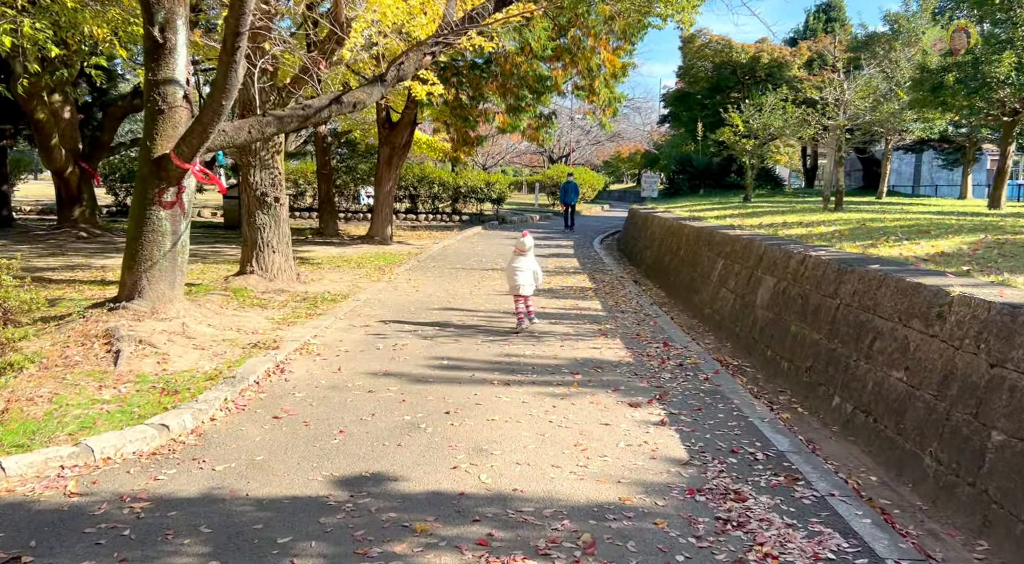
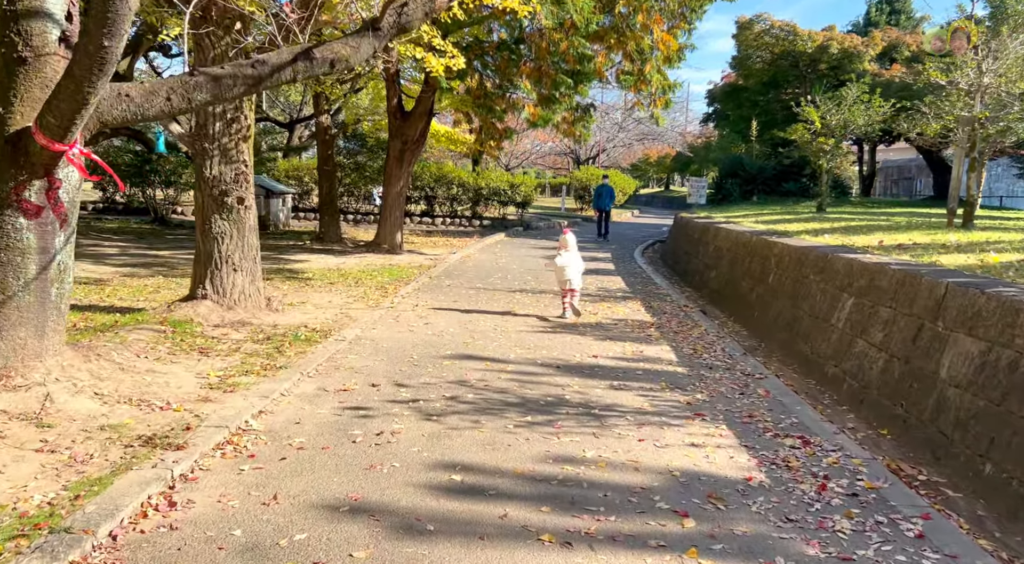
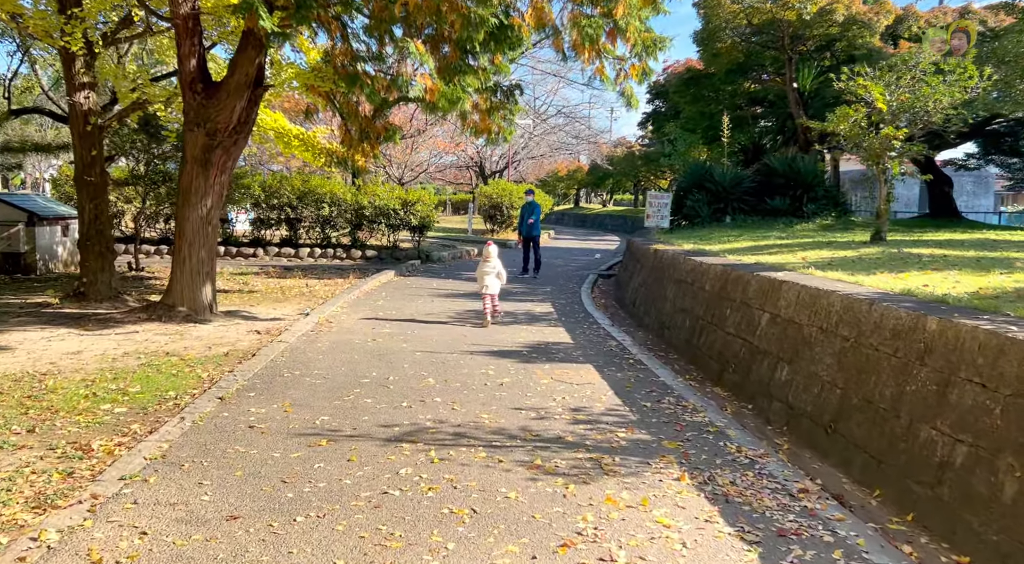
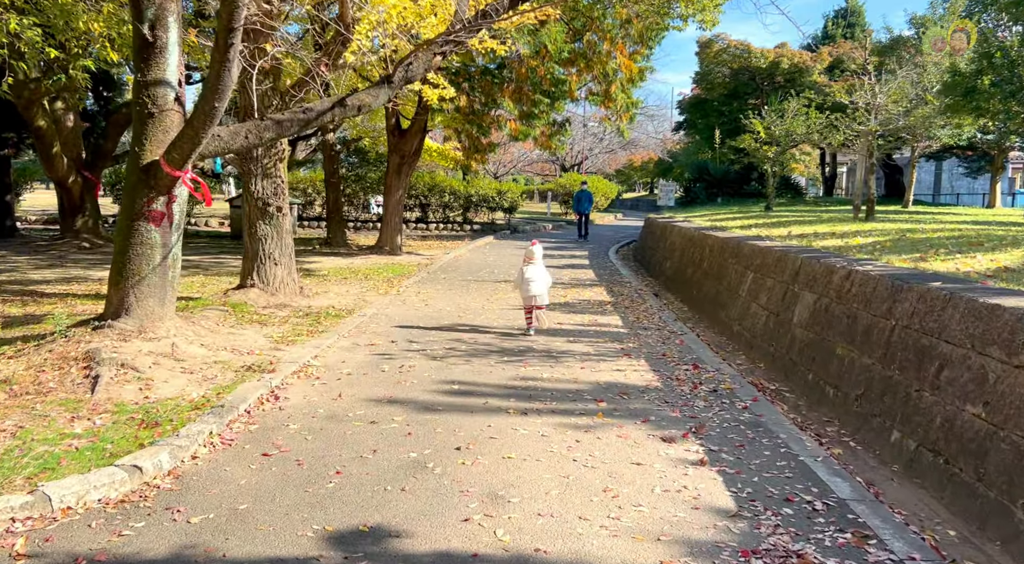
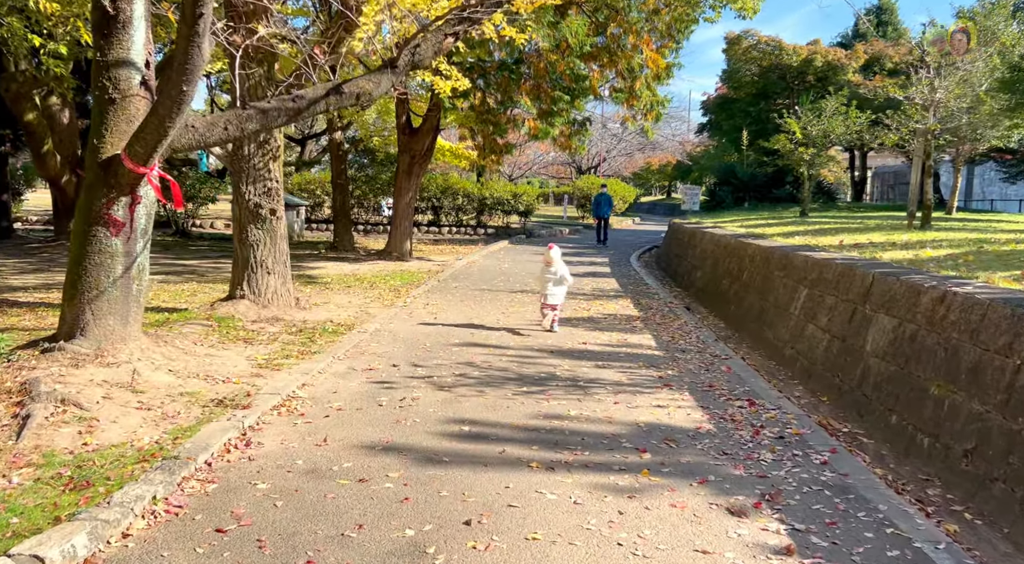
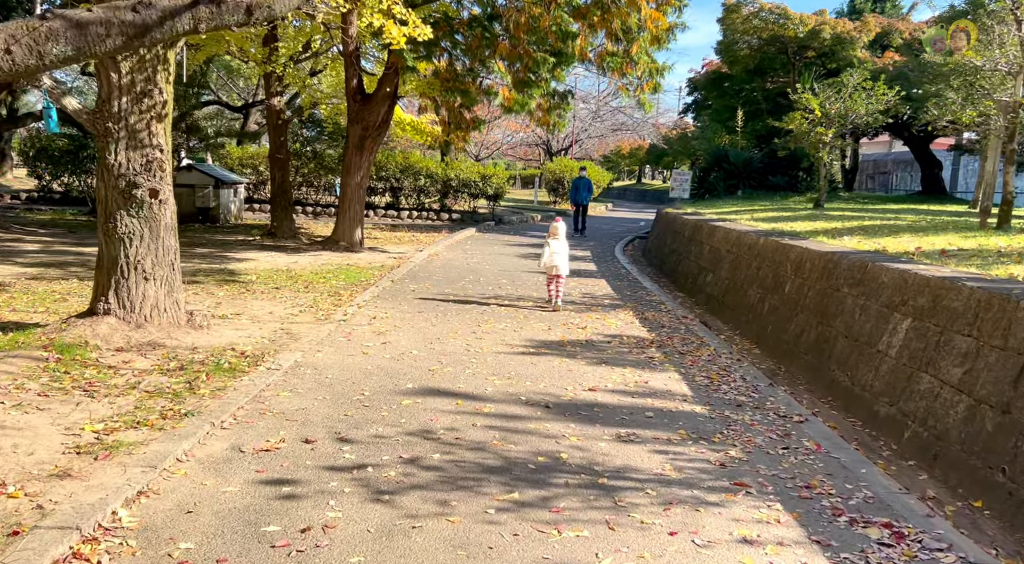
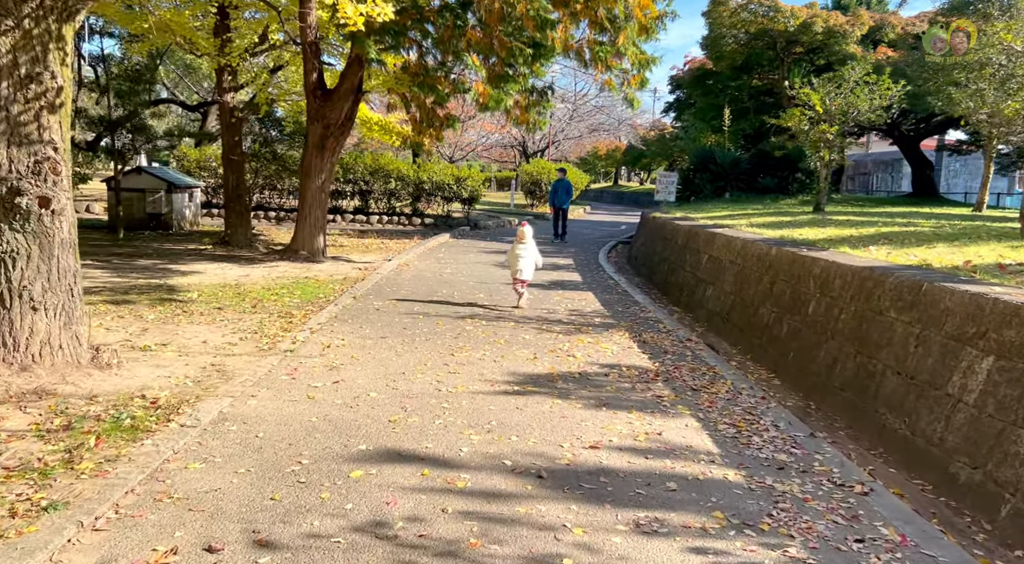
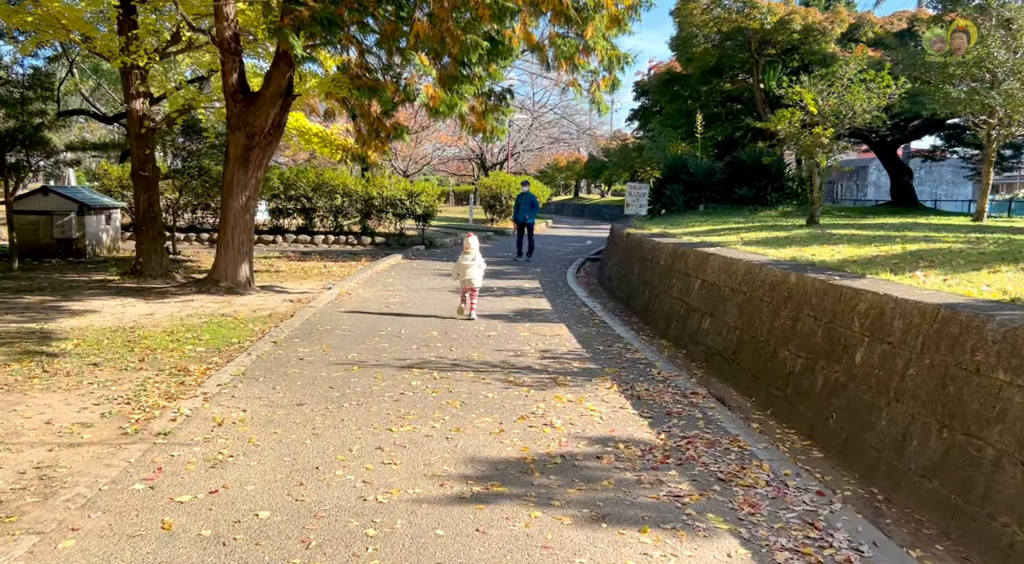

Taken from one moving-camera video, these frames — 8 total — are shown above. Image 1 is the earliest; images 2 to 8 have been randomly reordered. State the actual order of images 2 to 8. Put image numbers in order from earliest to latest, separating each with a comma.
4, 5, 2, 6, 7, 8, 3
